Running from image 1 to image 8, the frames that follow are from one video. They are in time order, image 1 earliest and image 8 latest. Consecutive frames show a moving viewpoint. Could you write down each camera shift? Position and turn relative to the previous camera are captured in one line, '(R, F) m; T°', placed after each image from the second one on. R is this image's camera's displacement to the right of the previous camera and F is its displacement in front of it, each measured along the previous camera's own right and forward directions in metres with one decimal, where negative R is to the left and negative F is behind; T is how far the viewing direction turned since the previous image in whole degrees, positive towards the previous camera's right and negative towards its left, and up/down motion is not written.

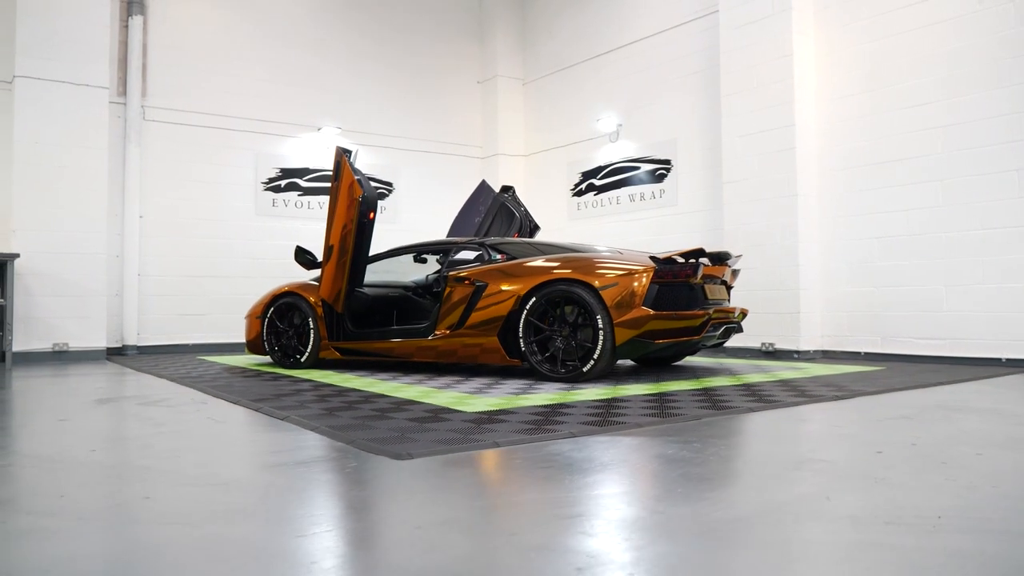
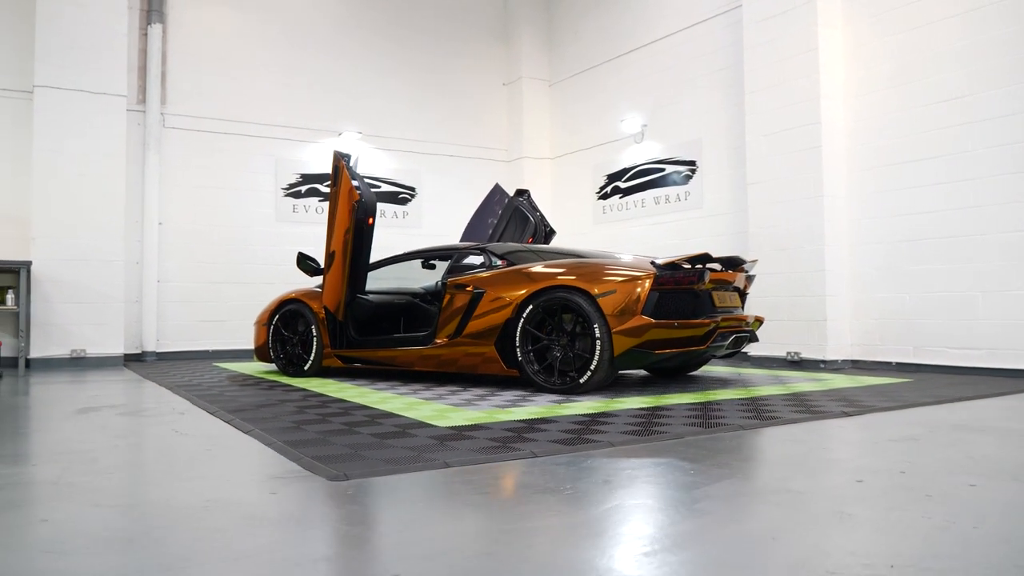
(+0.3, +0.2) m; -4°
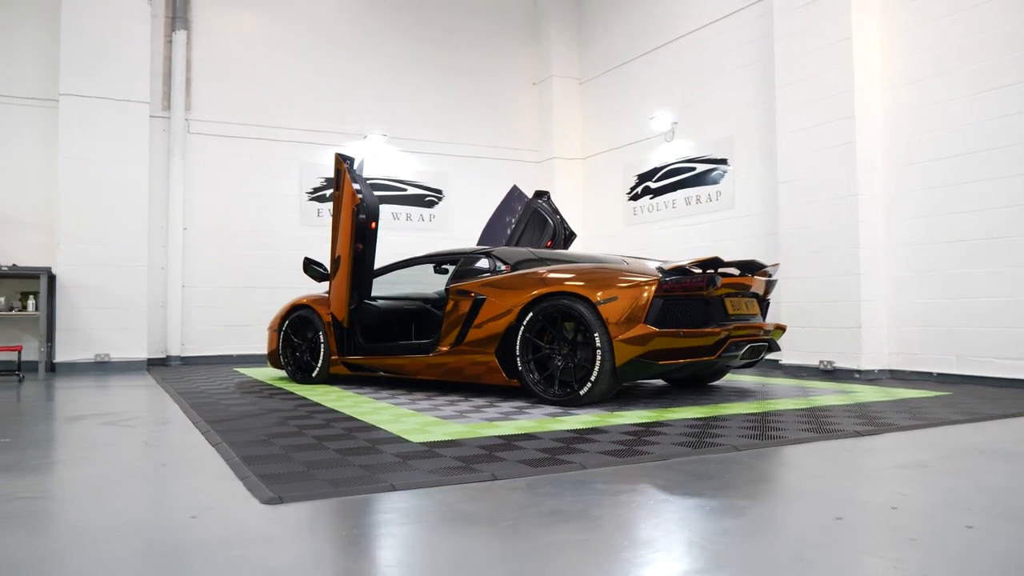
(+0.3, +0.2) m; -4°
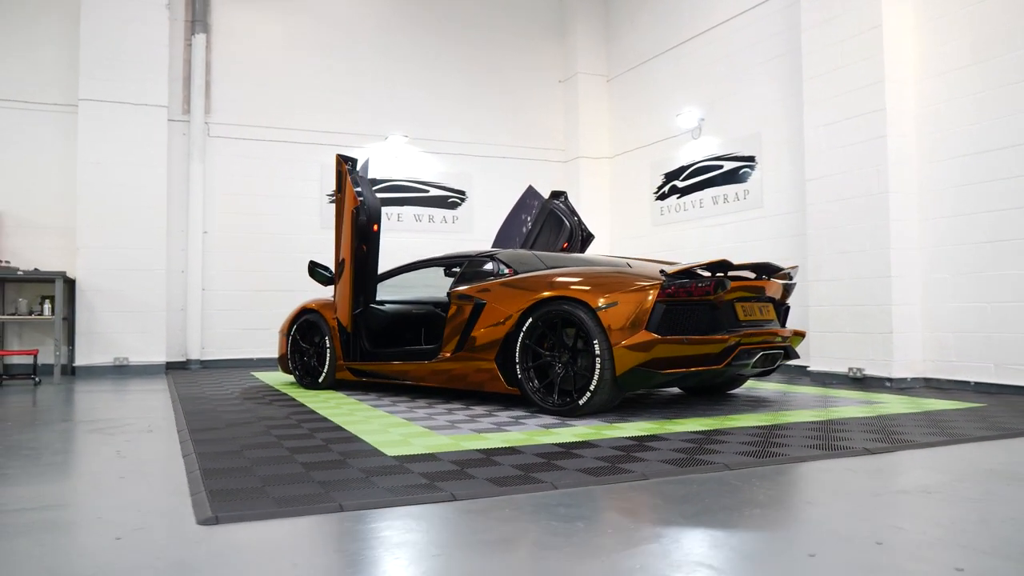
(+0.2, +0.2) m; -4°
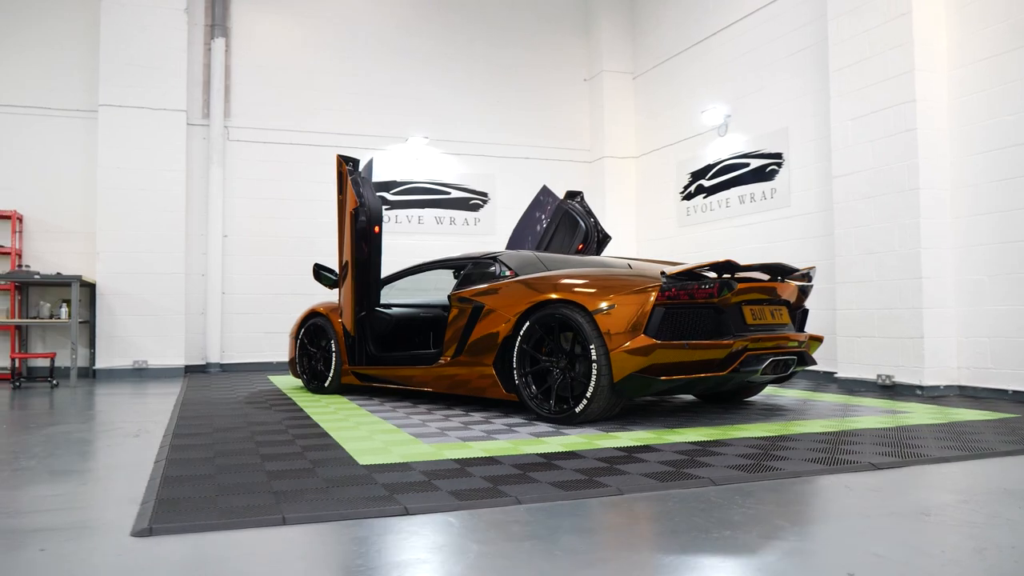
(+0.2, +0.1) m; -3°
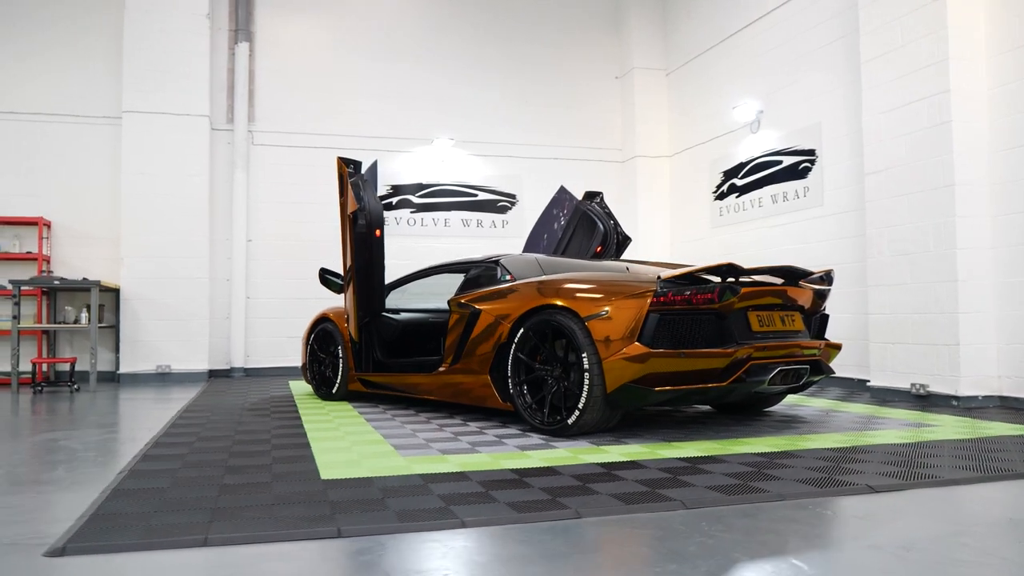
(+0.3, +0.2) m; -4°
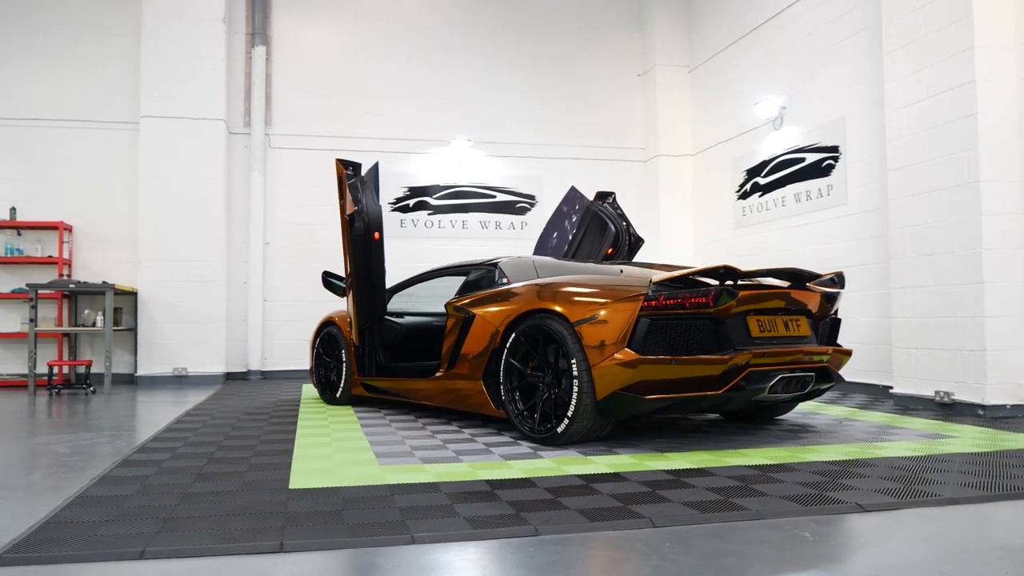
(+0.2, +0.1) m; -3°
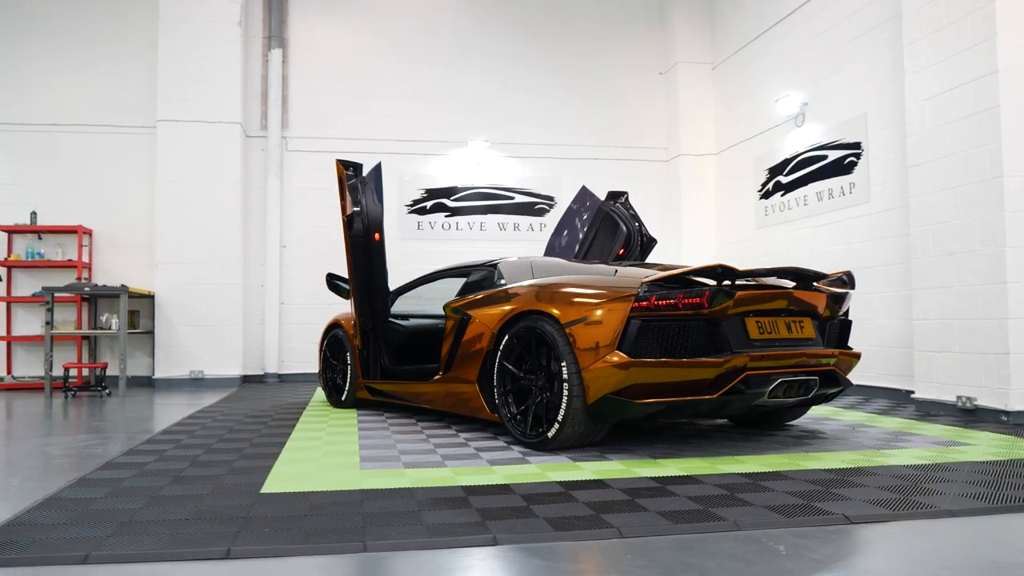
(+0.2, +0.1) m; -3°
